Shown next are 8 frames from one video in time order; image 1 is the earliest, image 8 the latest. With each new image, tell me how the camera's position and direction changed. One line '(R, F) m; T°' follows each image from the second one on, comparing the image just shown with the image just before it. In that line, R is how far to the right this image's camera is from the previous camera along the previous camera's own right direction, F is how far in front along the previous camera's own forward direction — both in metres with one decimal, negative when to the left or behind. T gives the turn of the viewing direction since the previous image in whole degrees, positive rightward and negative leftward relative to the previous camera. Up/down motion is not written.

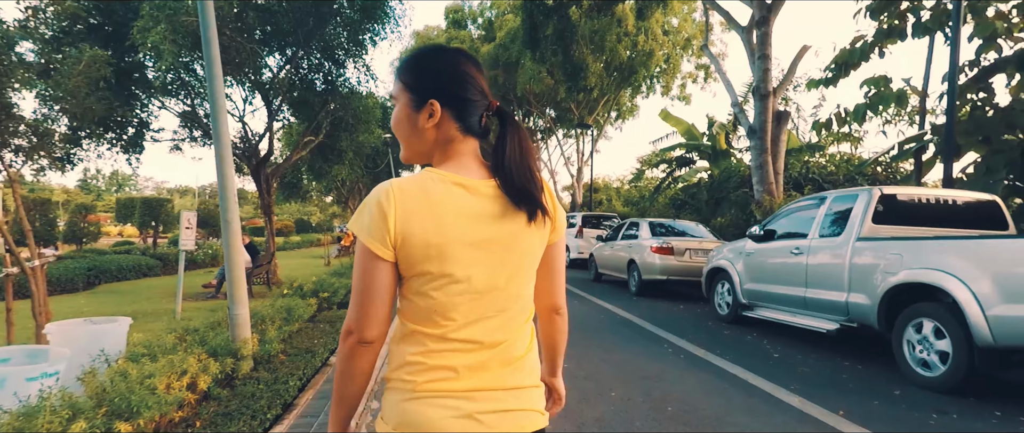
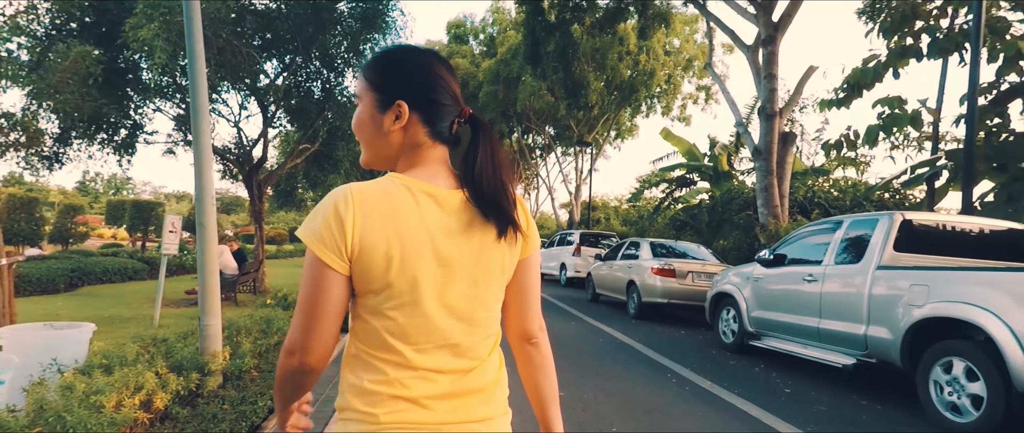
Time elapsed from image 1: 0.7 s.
(0.0, +0.3) m; 0°
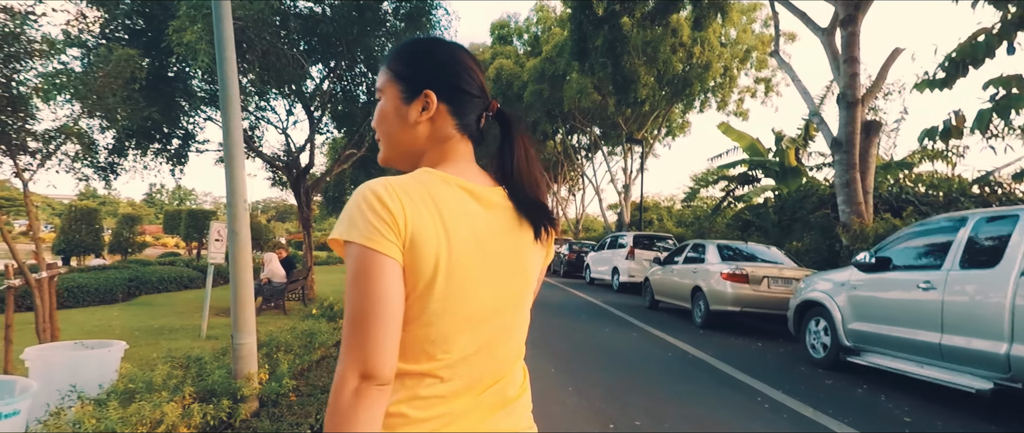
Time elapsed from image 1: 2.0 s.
(-0.2, +0.6) m; -5°
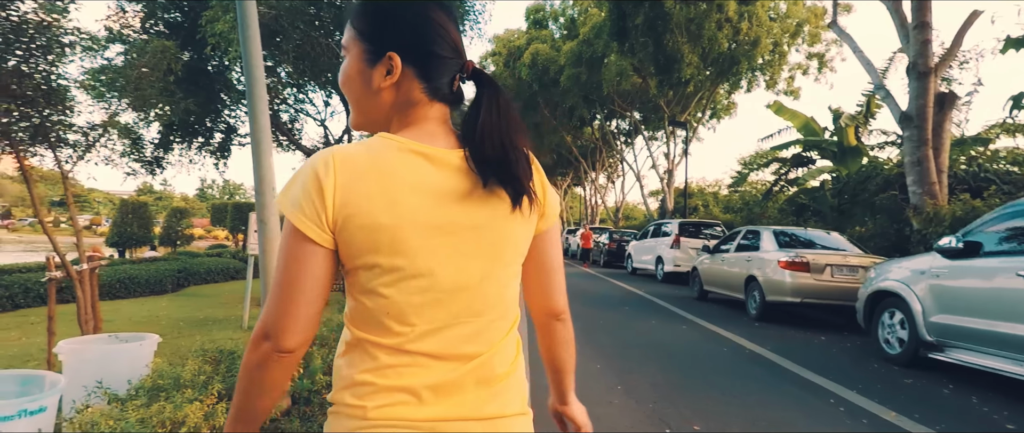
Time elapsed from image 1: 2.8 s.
(0.0, +0.3) m; -4°
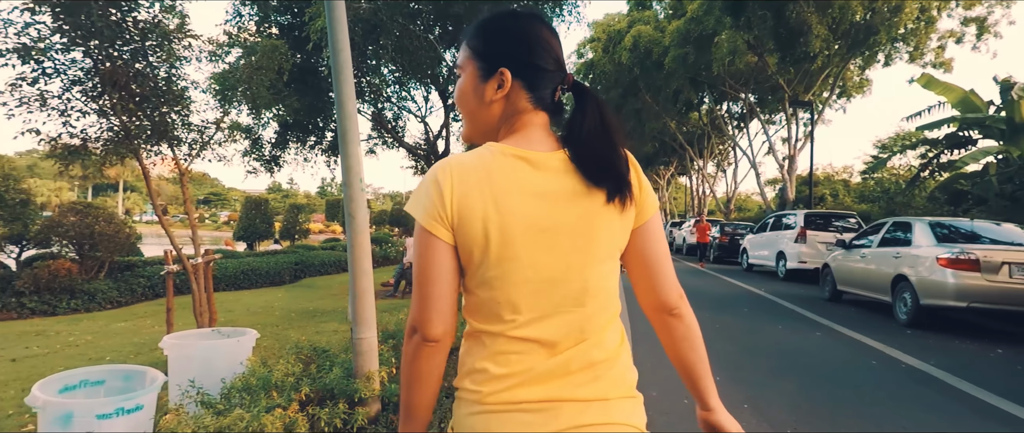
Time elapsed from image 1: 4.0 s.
(0.0, +0.5) m; -10°
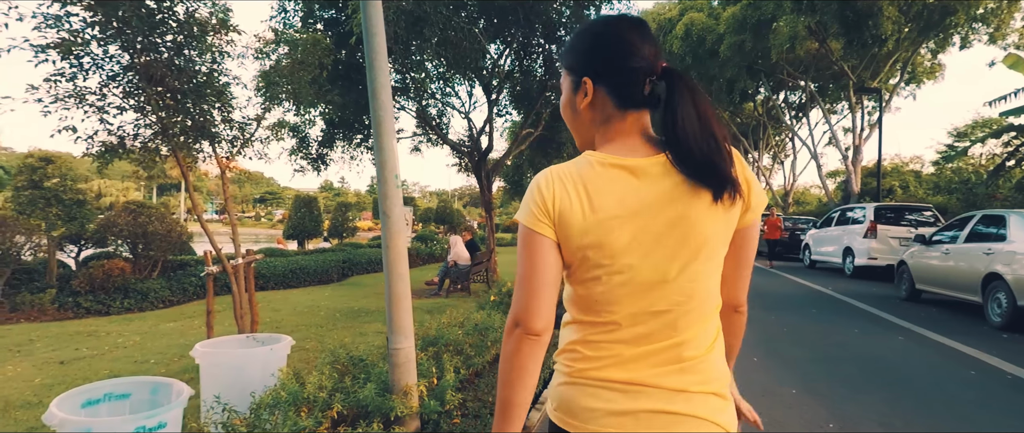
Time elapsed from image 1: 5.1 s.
(0.0, +0.4) m; -5°
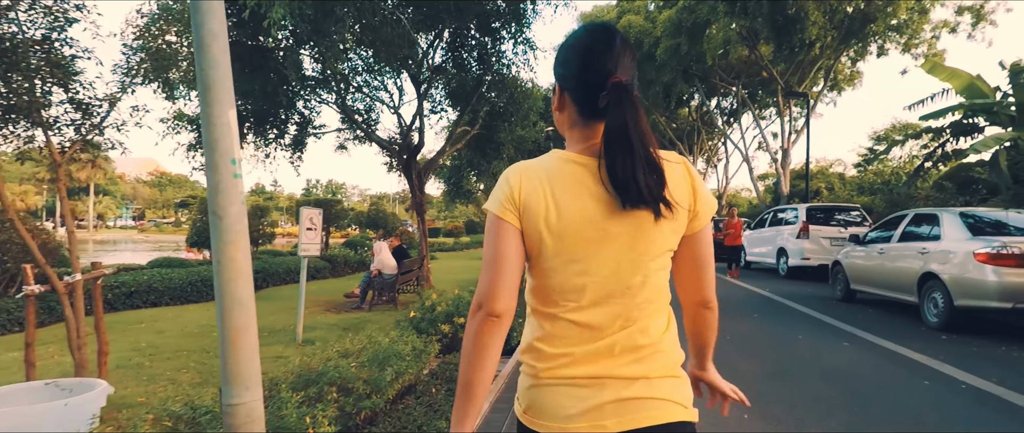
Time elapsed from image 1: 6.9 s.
(+0.3, +0.8) m; +6°
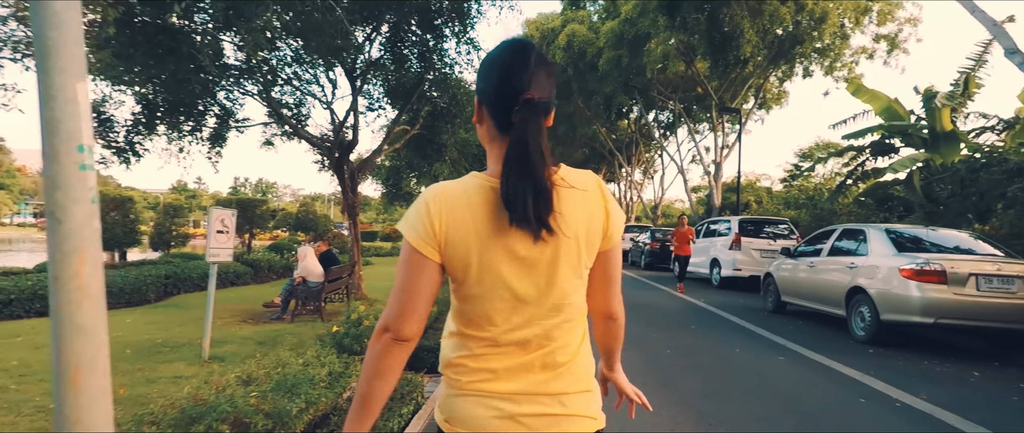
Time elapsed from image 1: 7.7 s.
(0.0, +0.4) m; +6°
